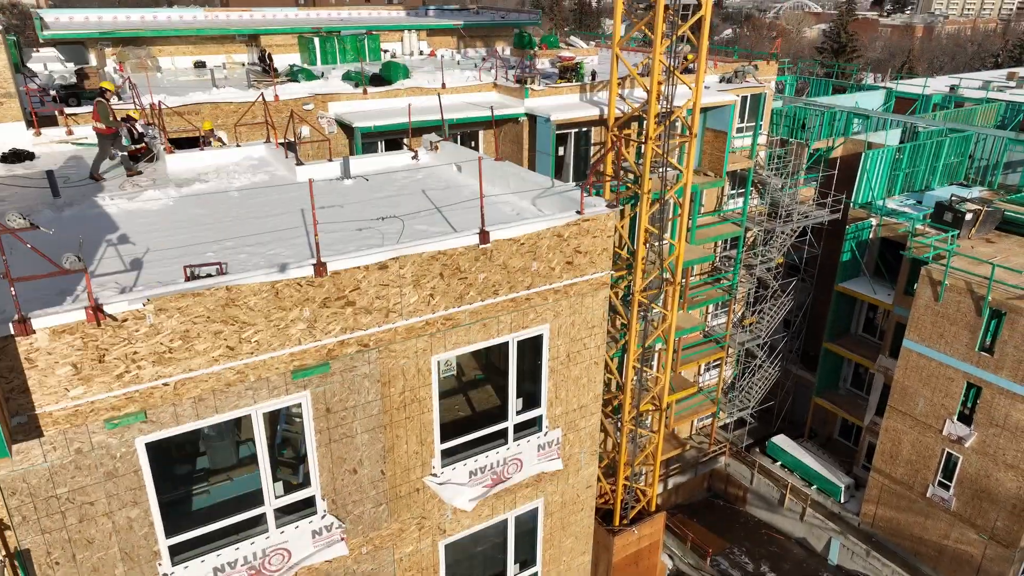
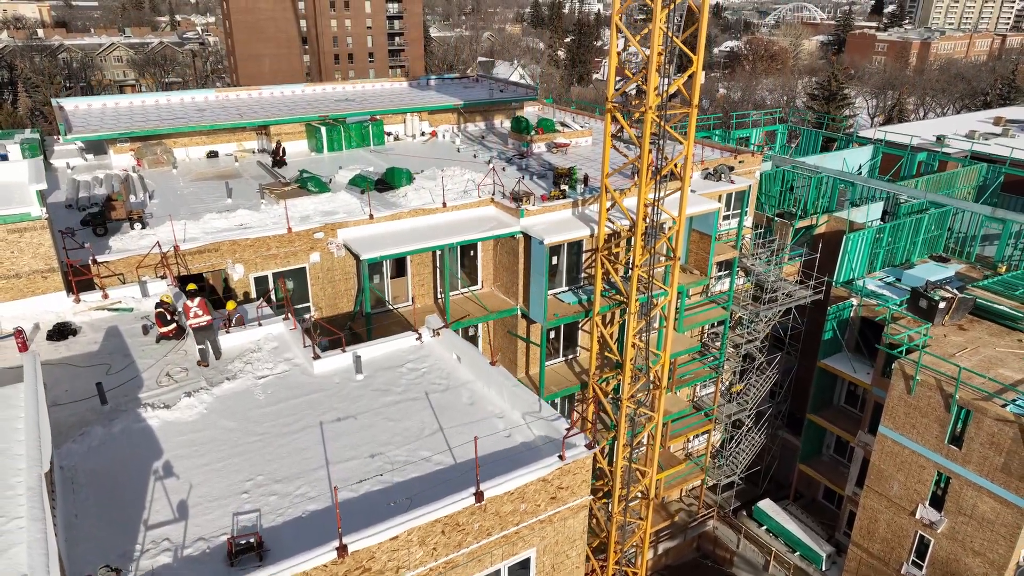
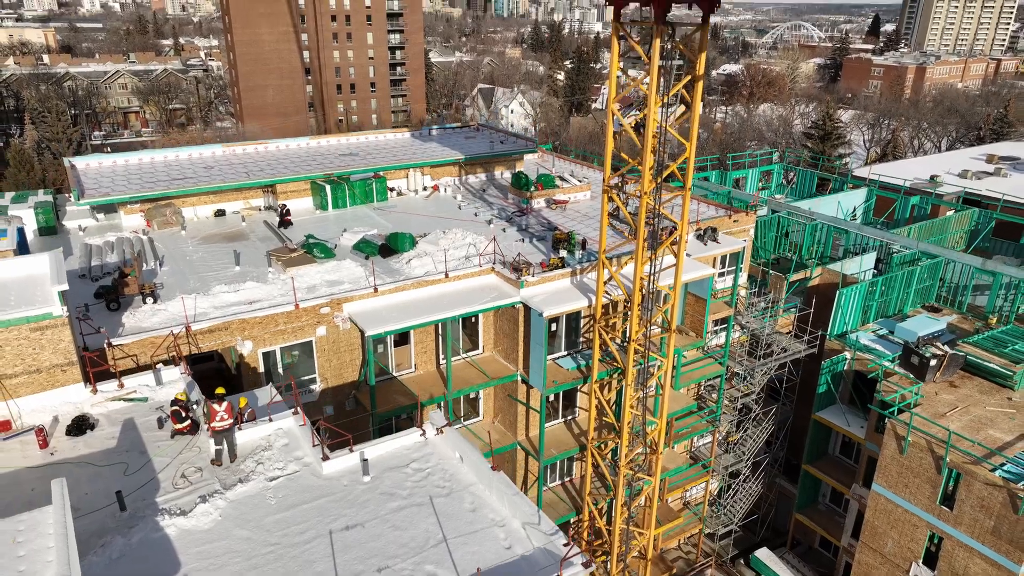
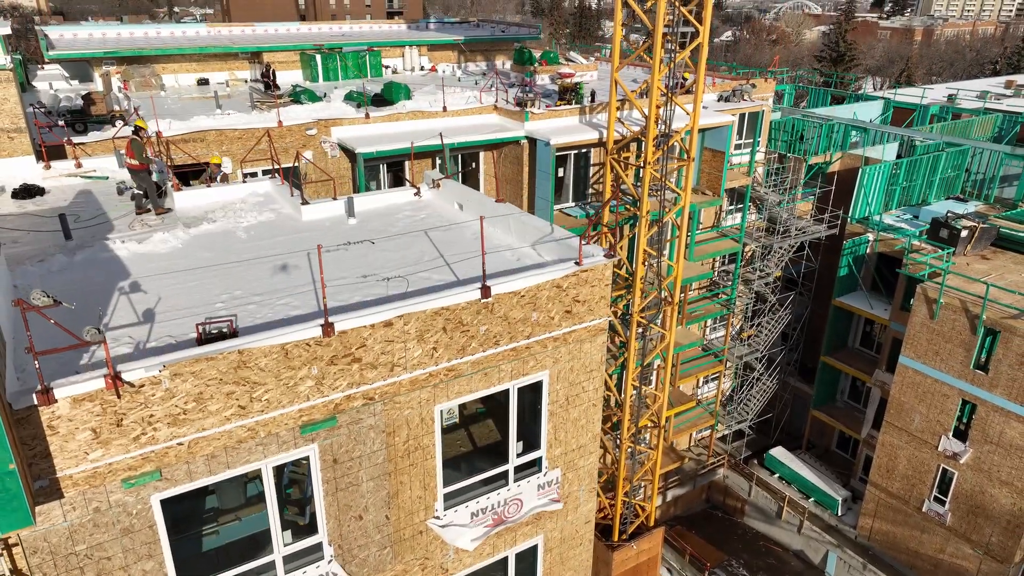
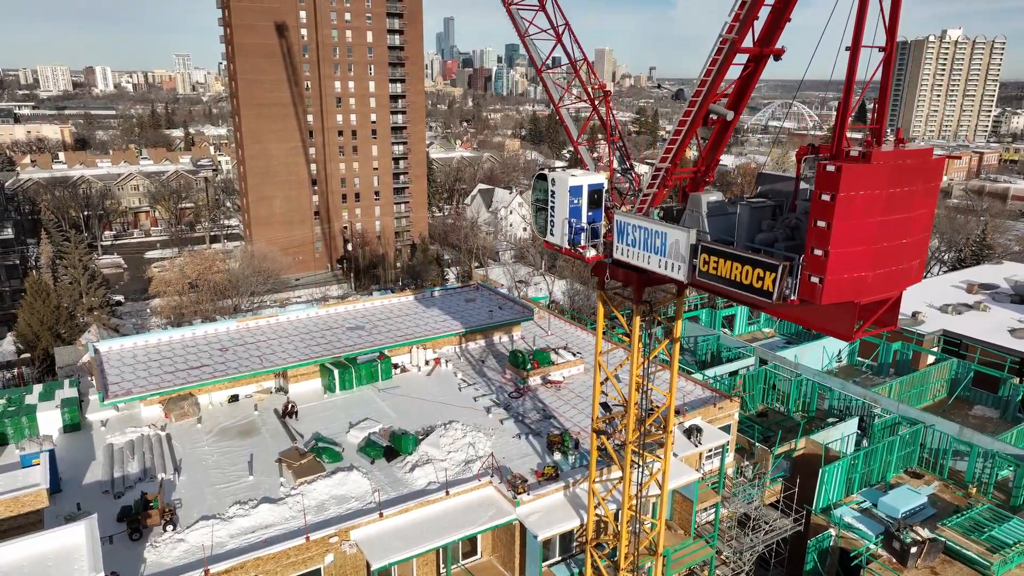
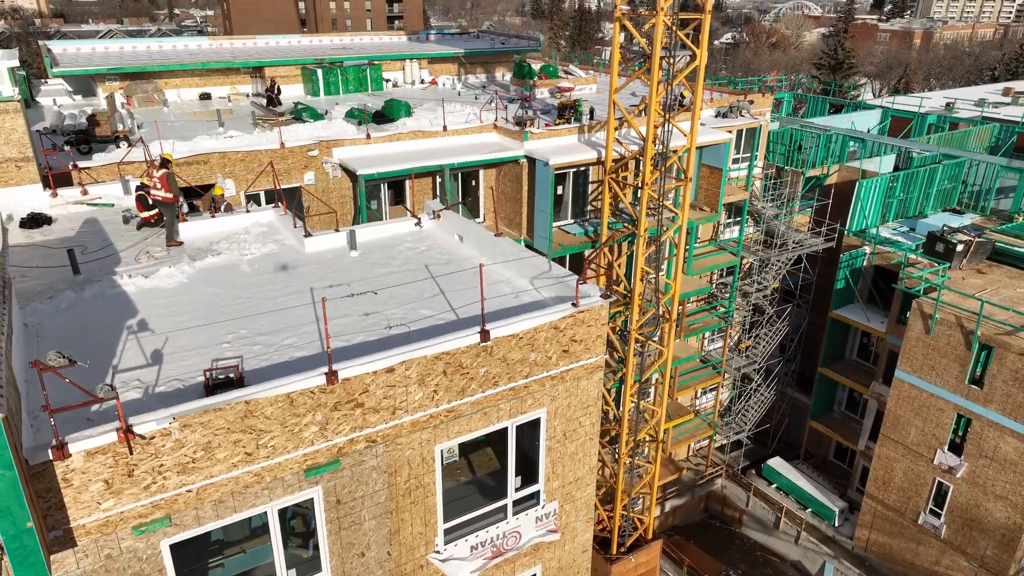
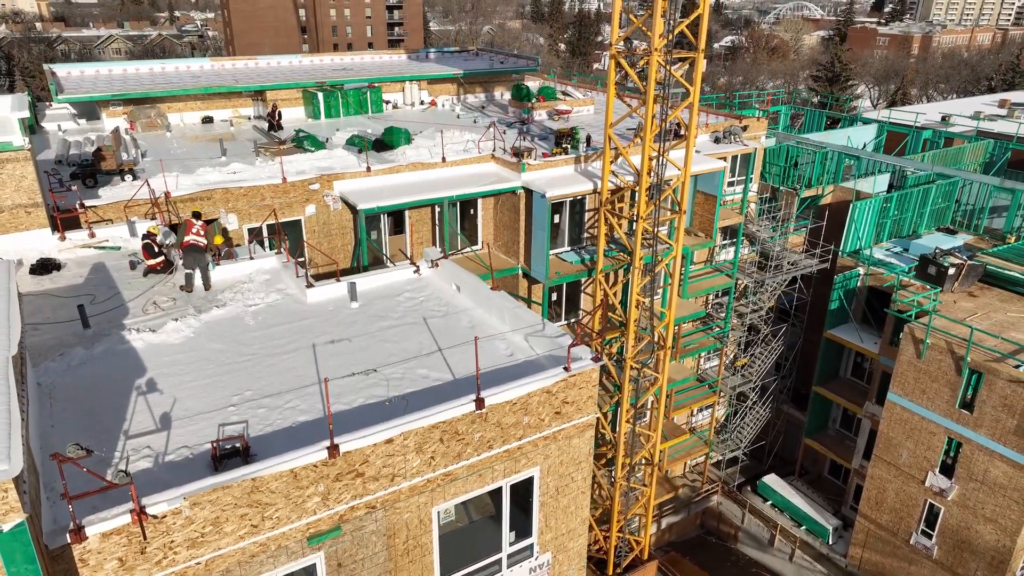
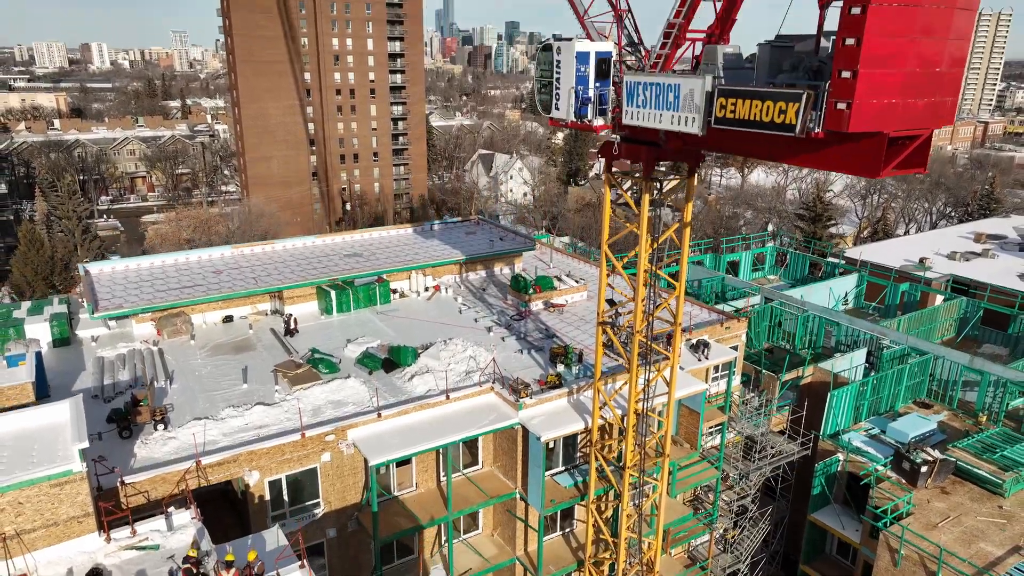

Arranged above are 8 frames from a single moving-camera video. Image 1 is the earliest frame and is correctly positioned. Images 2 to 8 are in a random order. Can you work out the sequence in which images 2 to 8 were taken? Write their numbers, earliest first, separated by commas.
4, 6, 7, 2, 3, 8, 5
